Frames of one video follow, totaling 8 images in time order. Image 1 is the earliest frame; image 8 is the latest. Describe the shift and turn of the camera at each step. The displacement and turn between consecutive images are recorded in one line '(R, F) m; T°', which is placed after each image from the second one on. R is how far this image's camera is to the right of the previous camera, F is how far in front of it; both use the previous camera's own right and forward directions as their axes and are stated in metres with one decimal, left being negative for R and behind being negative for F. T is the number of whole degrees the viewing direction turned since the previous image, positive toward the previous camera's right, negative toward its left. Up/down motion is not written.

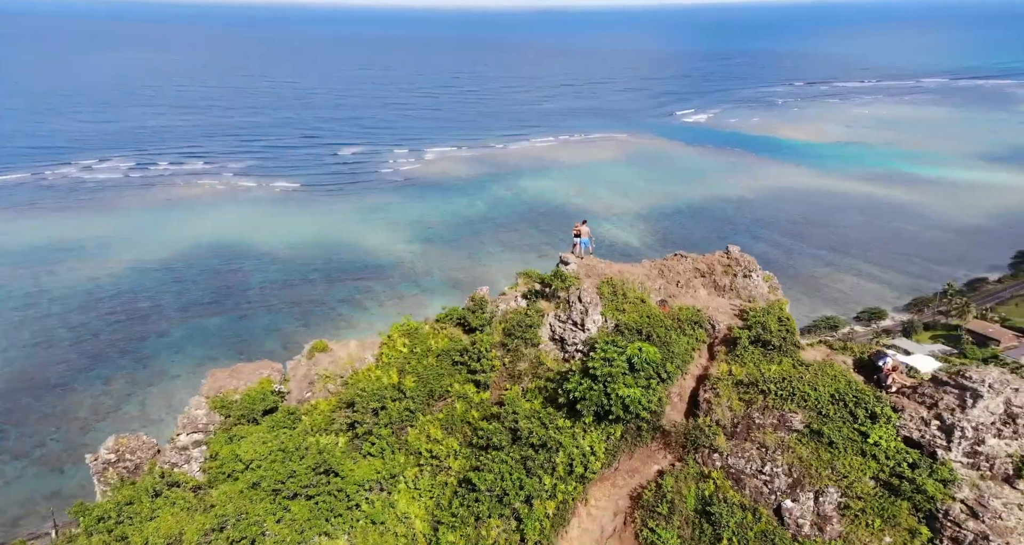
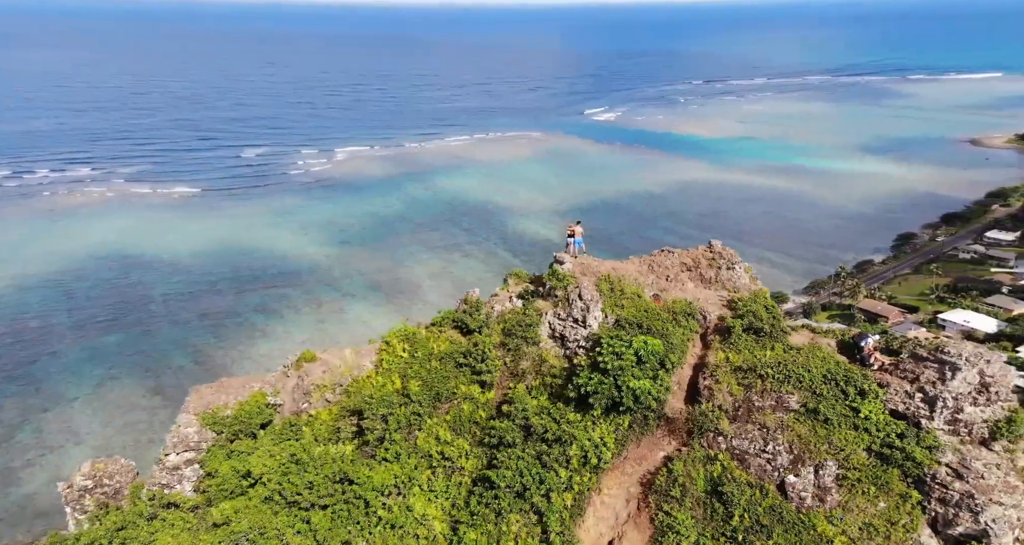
(-1.3, -0.1) m; +6°
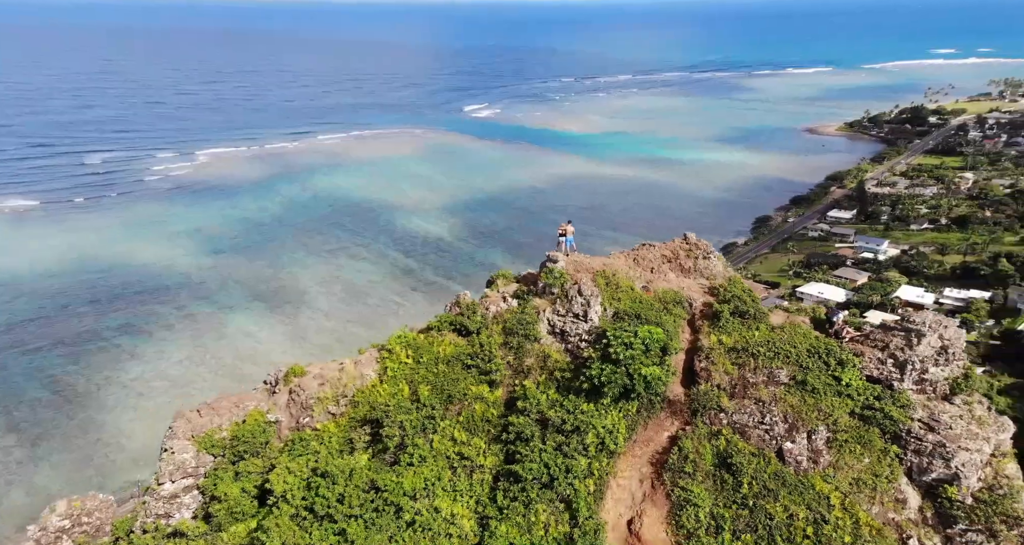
(-1.8, -0.2) m; +8°
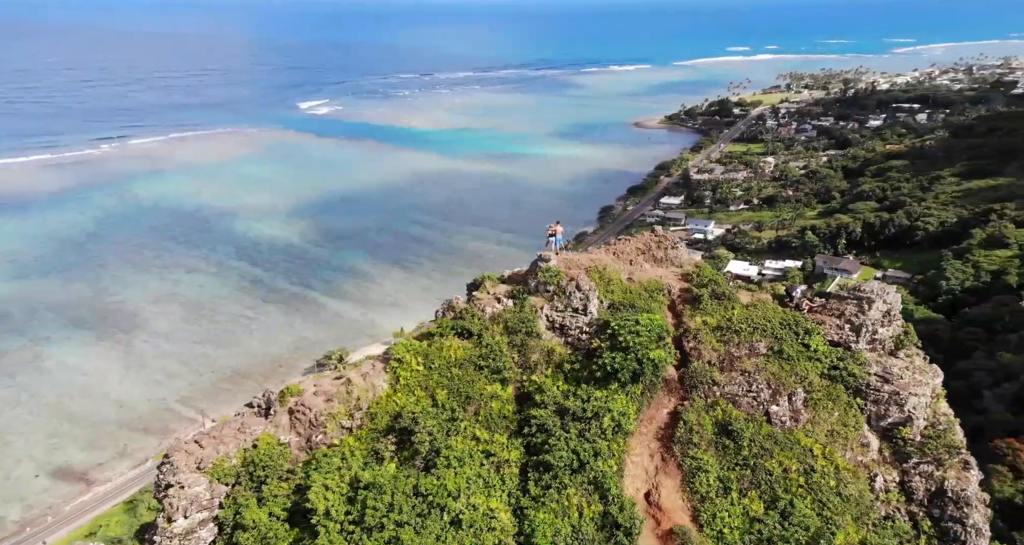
(-2.5, -0.4) m; +10°
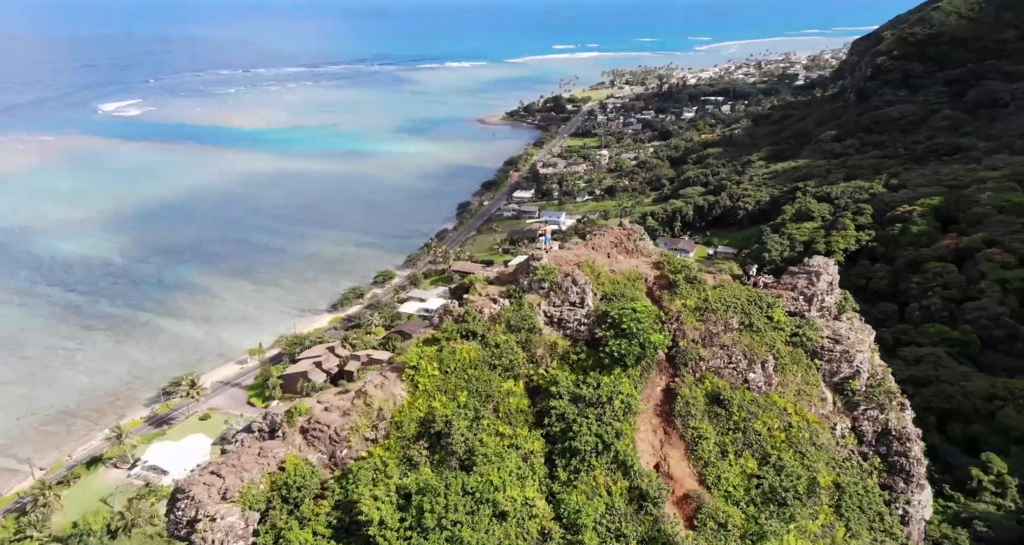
(-2.7, -0.4) m; +11°
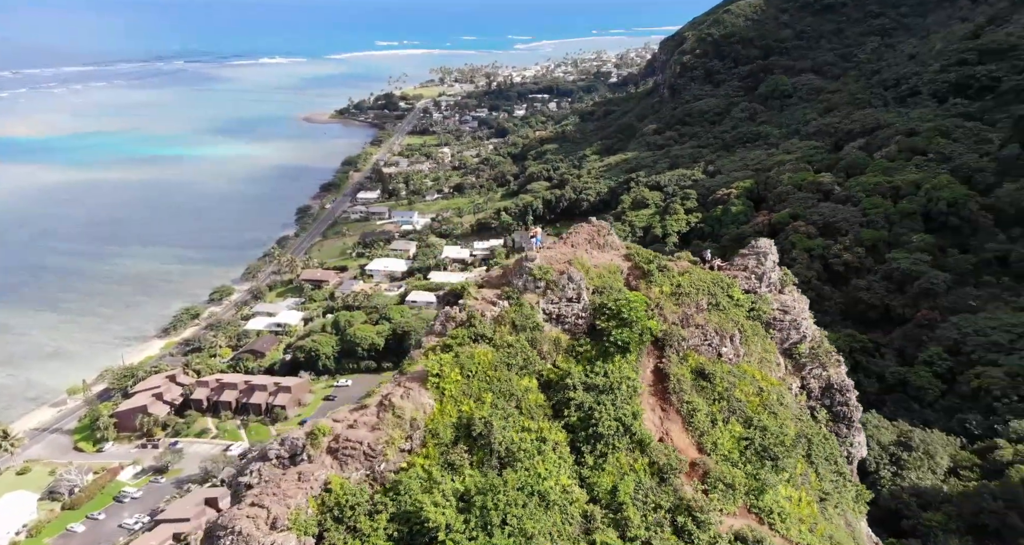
(-3.1, -0.4) m; +12°
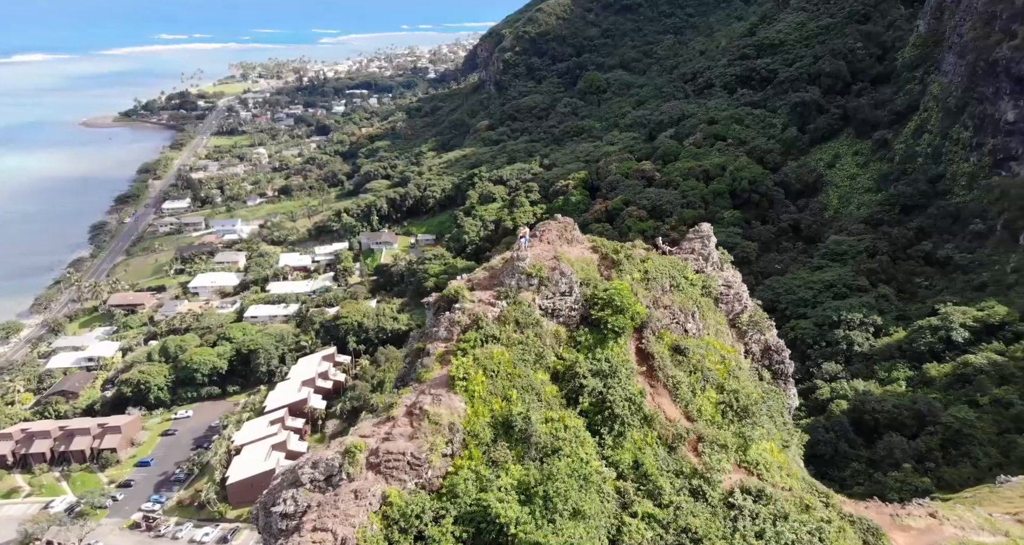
(-3.5, -0.3) m; +13°
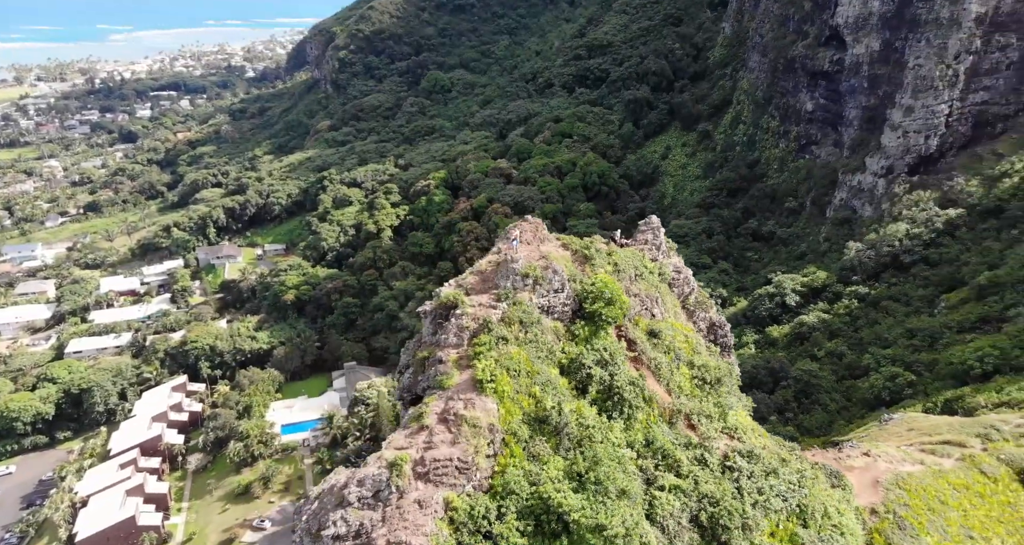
(-3.5, -0.3) m; +12°
